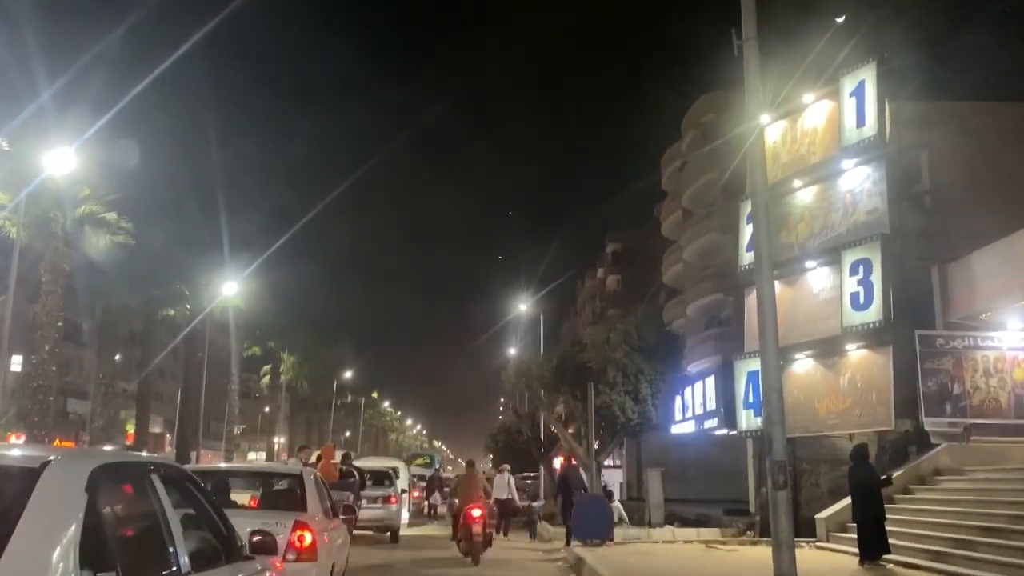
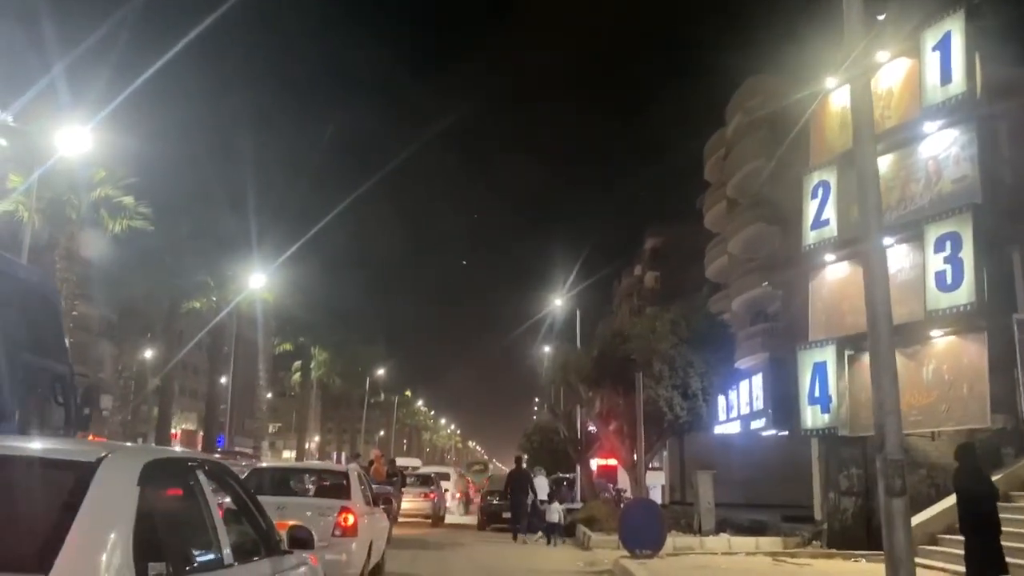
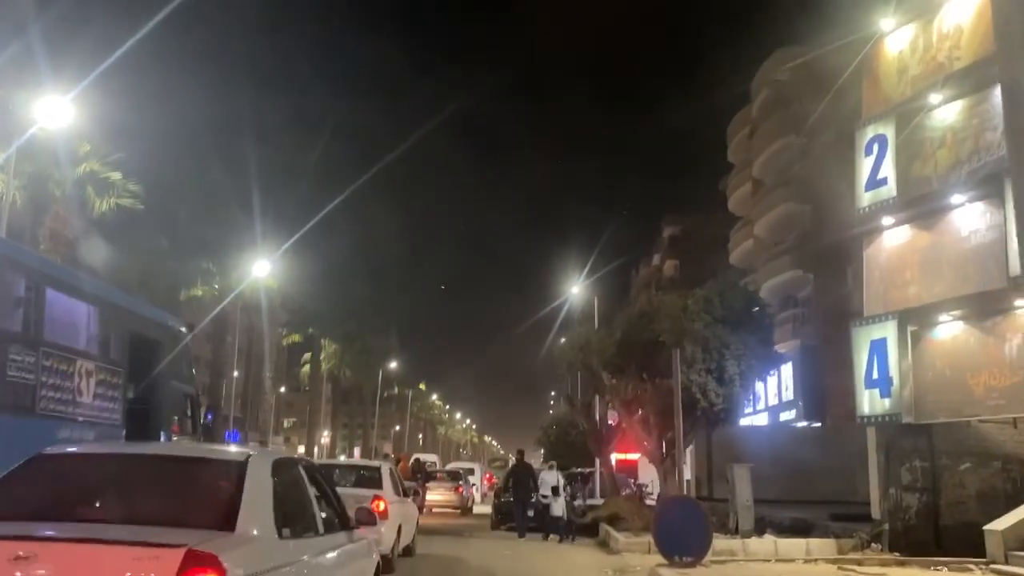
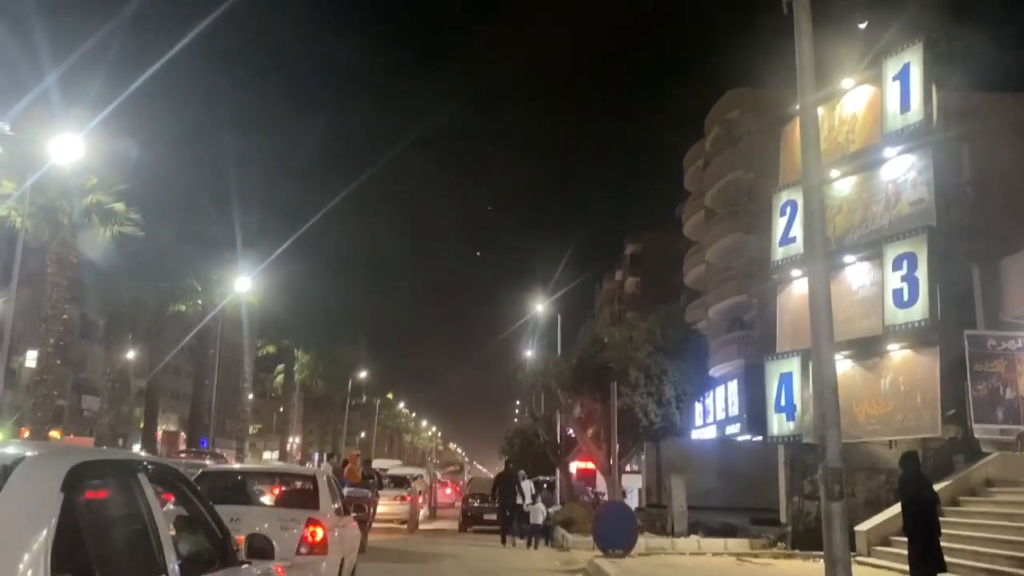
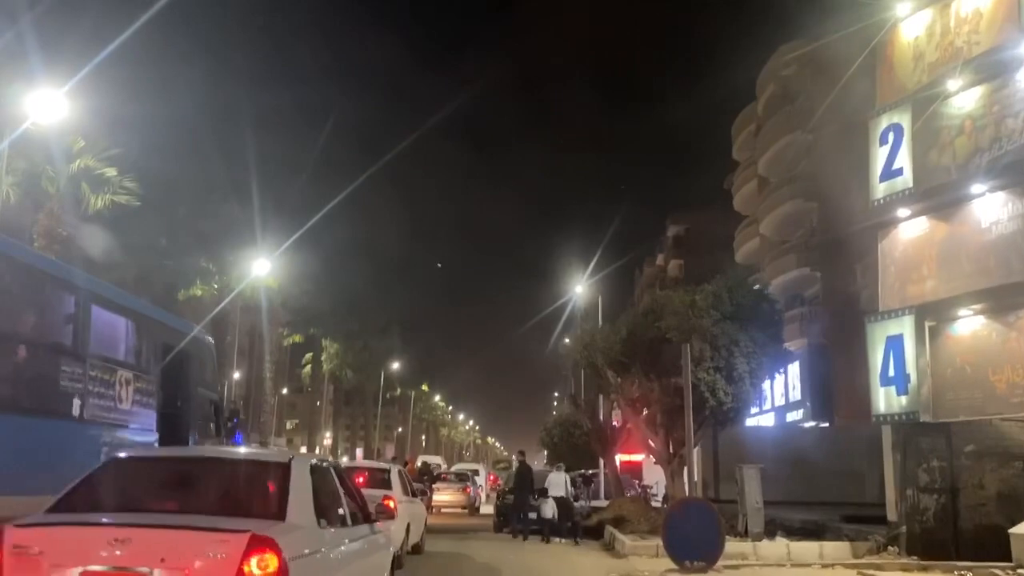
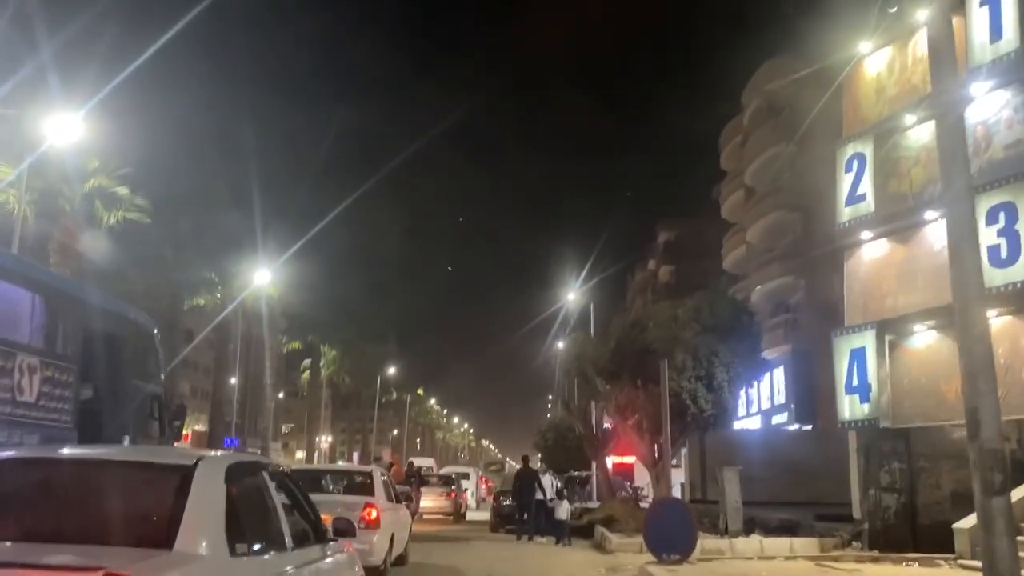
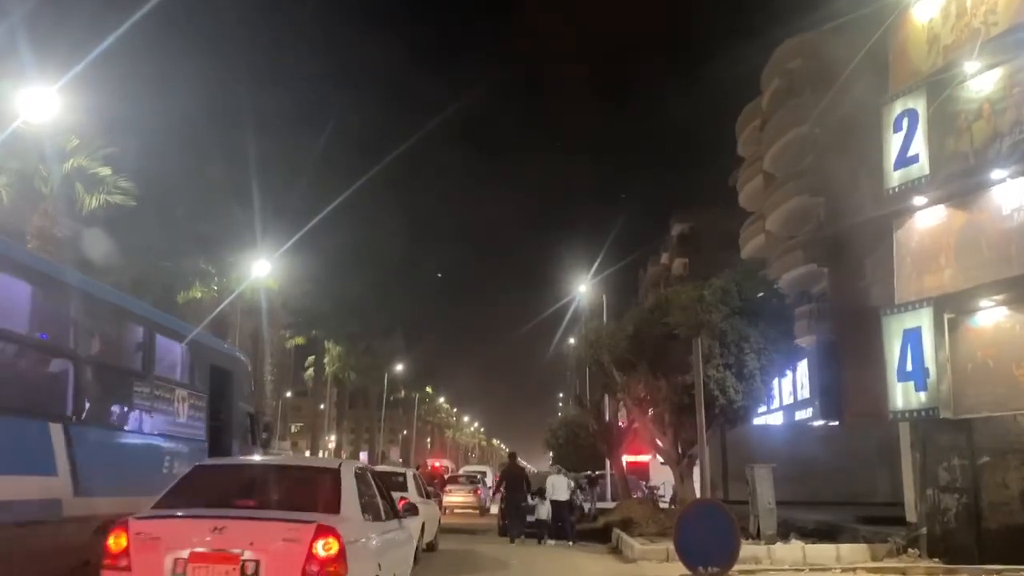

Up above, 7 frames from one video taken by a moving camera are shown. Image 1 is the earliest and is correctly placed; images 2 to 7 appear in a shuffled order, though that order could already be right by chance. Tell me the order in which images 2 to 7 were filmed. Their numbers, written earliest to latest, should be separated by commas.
4, 2, 6, 3, 5, 7
